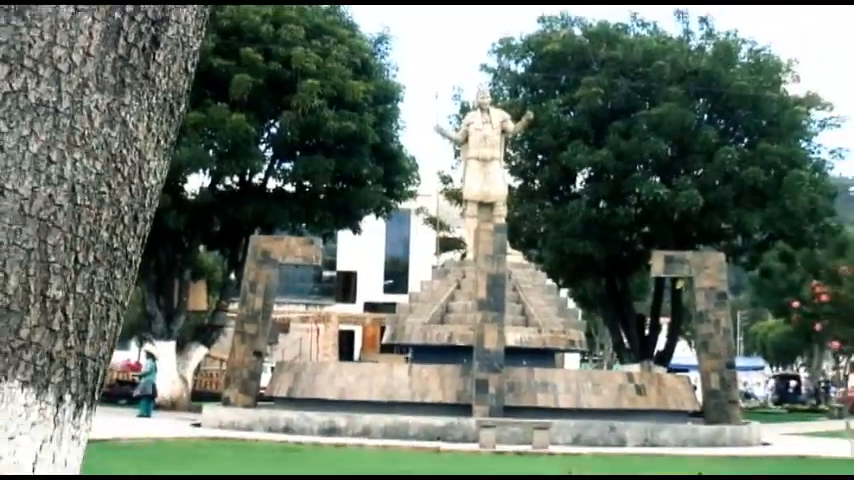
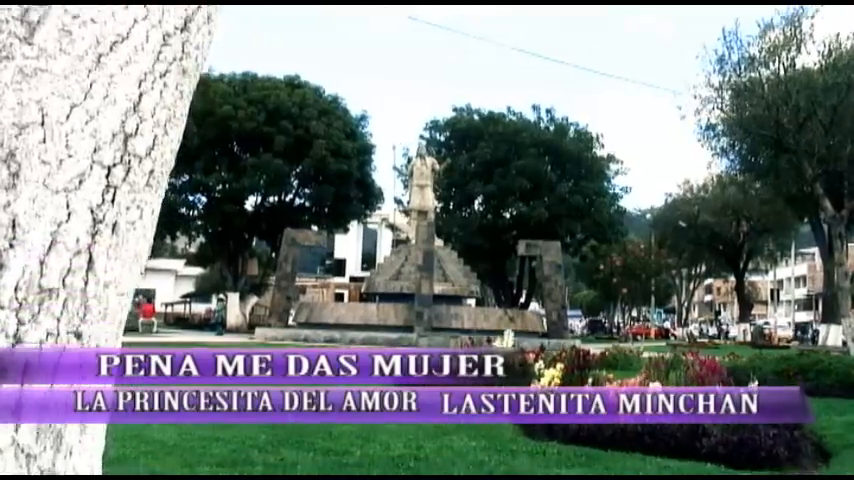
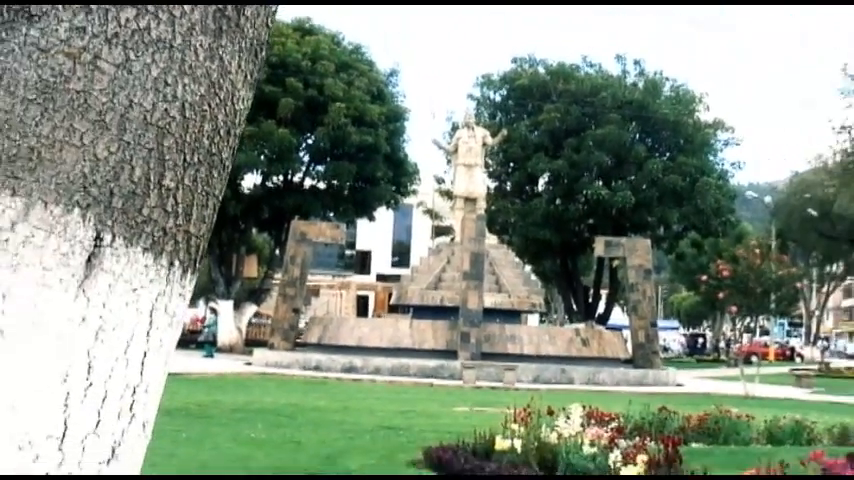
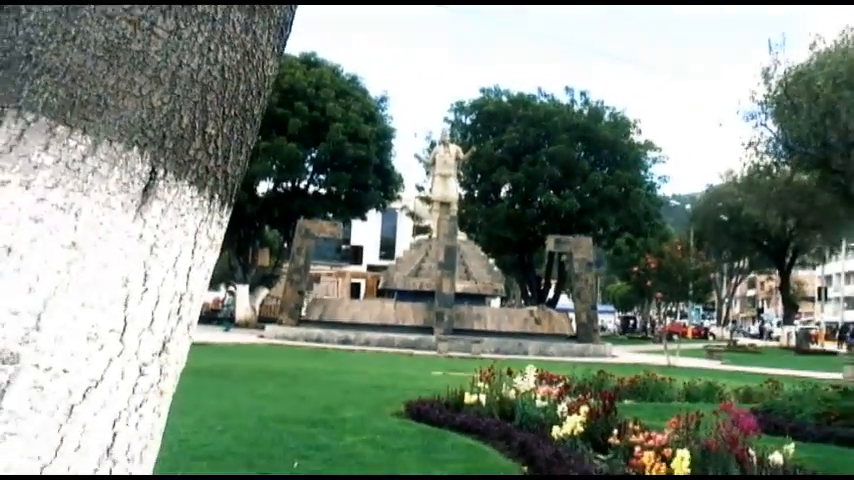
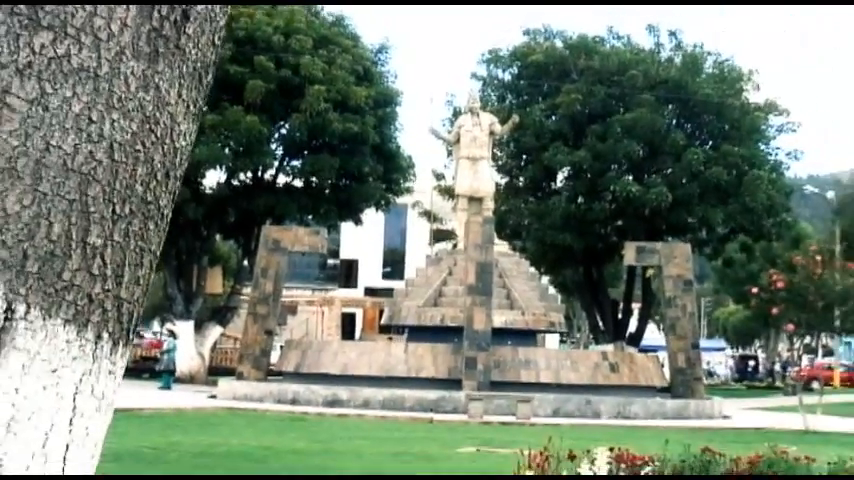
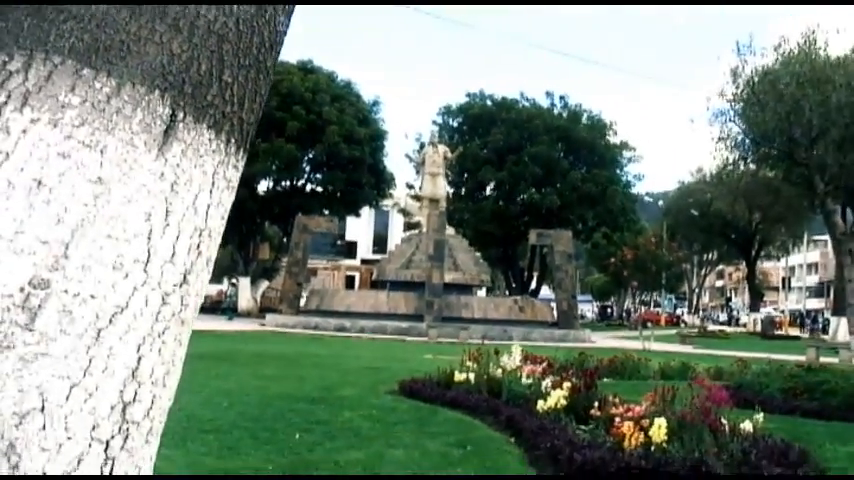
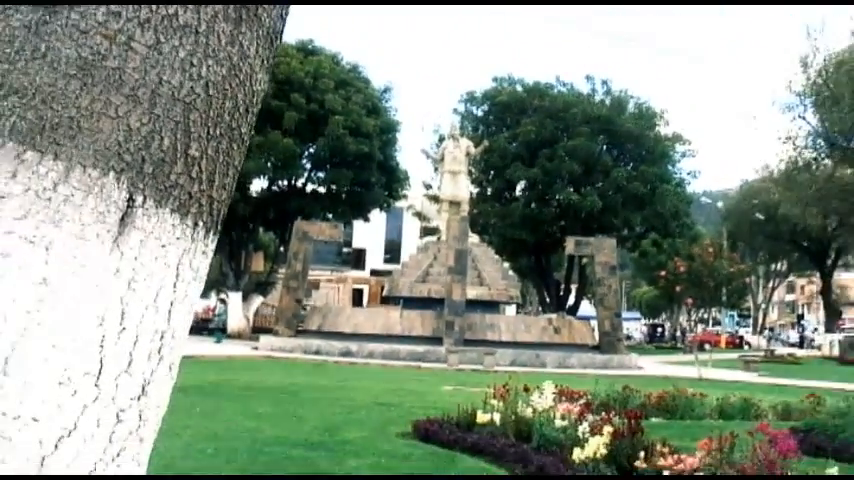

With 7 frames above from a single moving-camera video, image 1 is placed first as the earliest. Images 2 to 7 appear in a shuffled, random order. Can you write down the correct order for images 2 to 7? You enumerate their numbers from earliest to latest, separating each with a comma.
5, 3, 7, 4, 6, 2
